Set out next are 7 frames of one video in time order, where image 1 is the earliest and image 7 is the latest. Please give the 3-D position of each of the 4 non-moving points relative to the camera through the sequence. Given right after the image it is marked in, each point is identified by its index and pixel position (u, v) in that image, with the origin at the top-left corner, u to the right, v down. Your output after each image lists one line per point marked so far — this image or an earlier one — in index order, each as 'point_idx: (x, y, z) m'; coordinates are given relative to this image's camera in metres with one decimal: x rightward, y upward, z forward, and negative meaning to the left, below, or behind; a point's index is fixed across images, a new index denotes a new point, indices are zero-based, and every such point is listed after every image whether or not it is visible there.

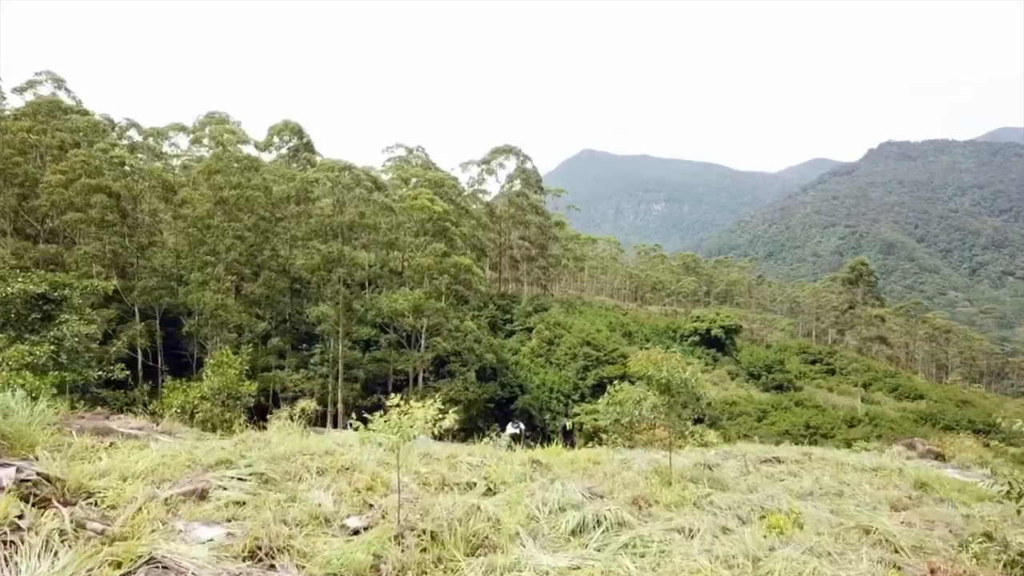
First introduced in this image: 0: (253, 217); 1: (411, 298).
0: (-5.6, +1.5, +17.9) m
1: (-2.2, -0.2, +17.9) m
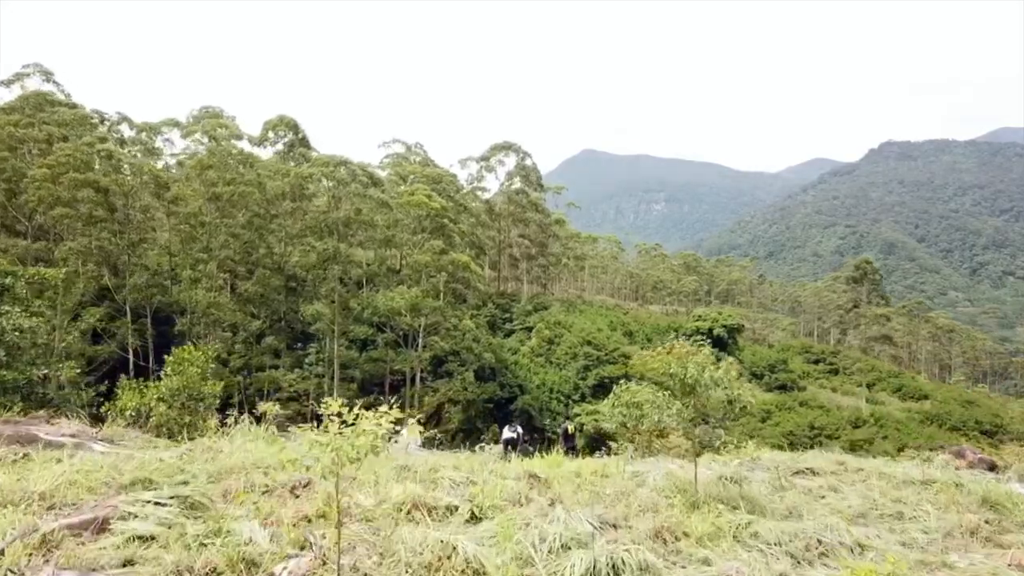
0: (-5.6, +1.5, +17.5) m
1: (-2.2, -0.2, +17.5) m
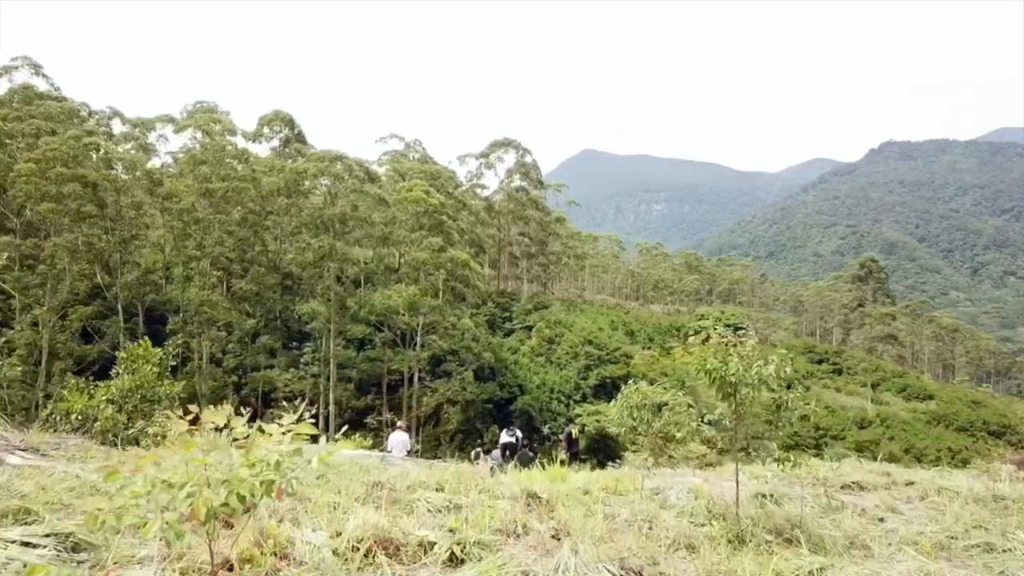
0: (-5.6, +1.6, +17.1) m
1: (-2.2, -0.2, +17.1) m
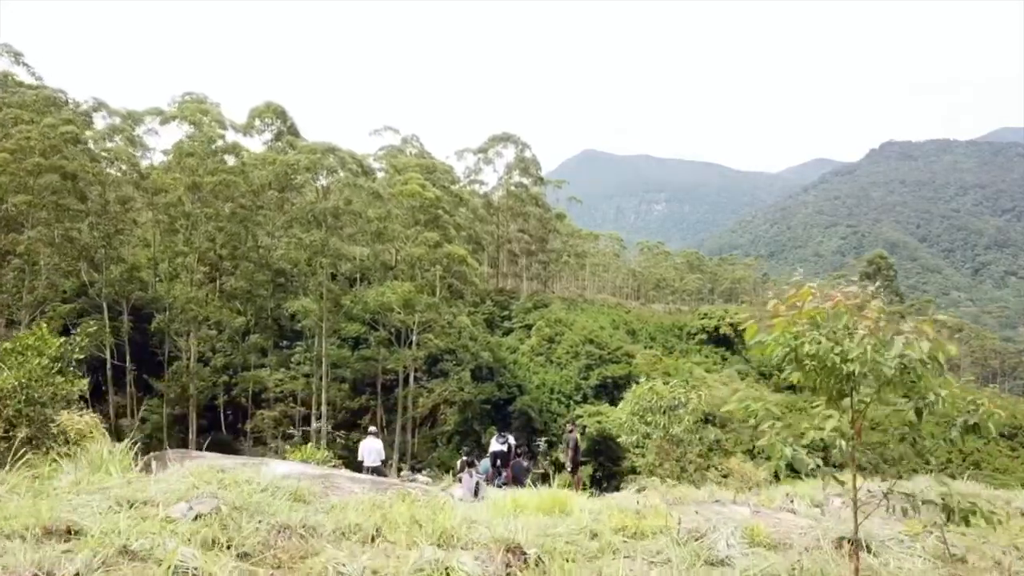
0: (-5.7, +1.7, +16.5) m
1: (-2.3, -0.1, +16.5) m
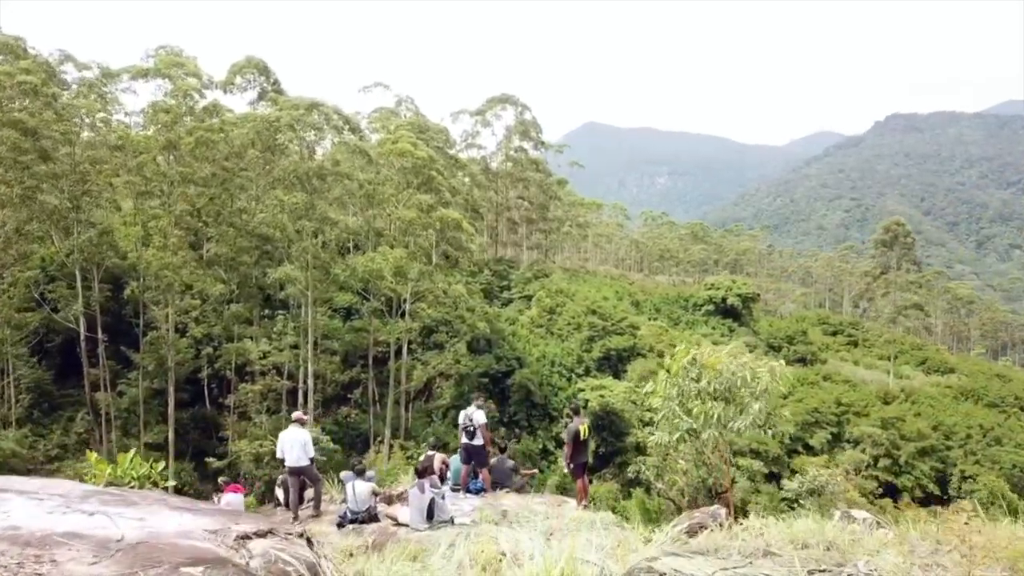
0: (-5.7, +2.3, +15.4) m
1: (-2.3, +0.5, +15.4) m
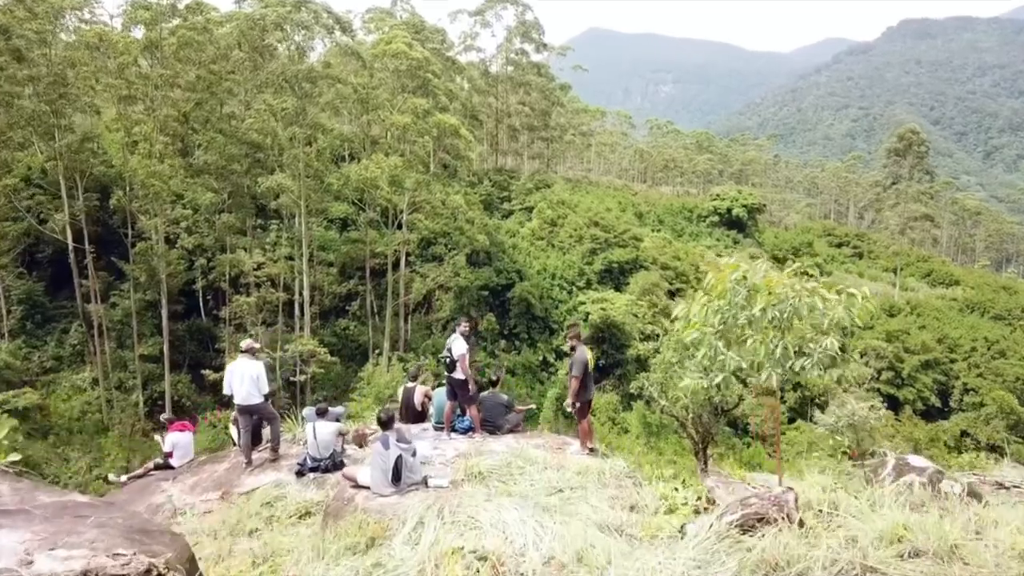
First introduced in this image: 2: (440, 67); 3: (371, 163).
0: (-5.7, +3.9, +14.6) m
1: (-2.3, +2.2, +14.8) m
2: (-1.6, +5.0, +18.4) m
3: (-2.5, +2.3, +14.8) m
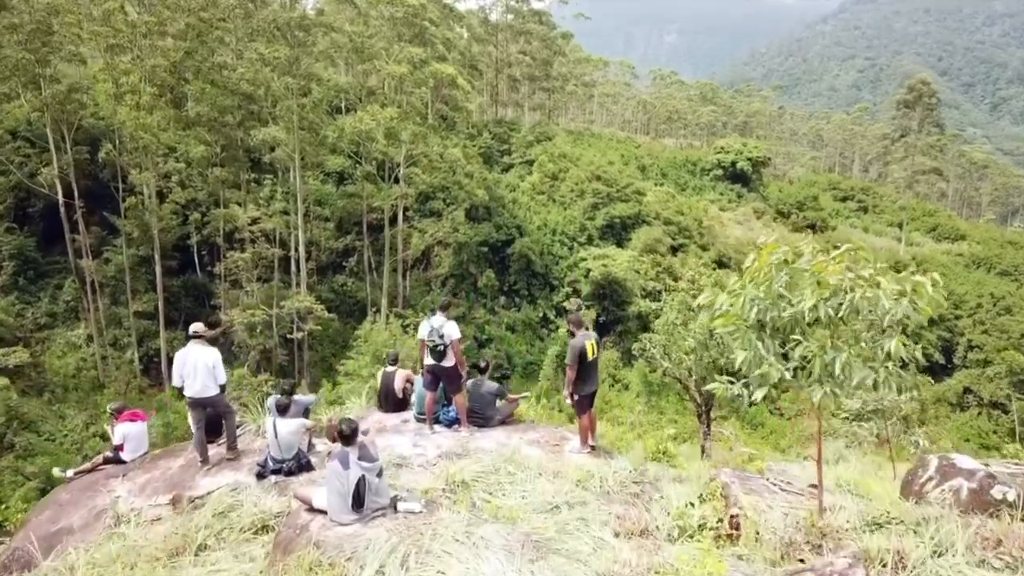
0: (-5.7, +4.7, +14.1) m
1: (-2.3, +3.0, +14.4) m
2: (-1.6, +5.9, +17.8) m
3: (-2.5, +3.0, +14.4) m
